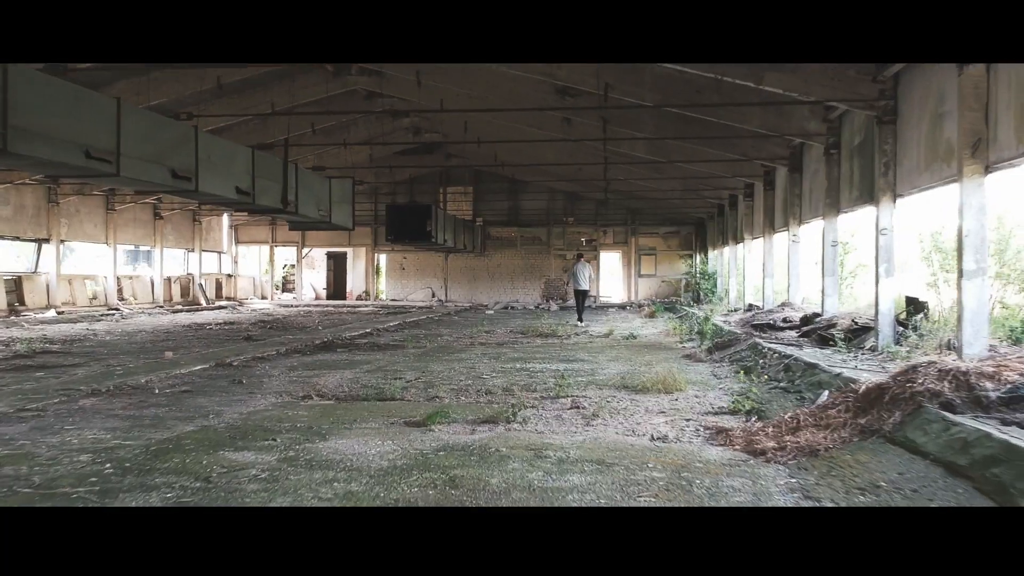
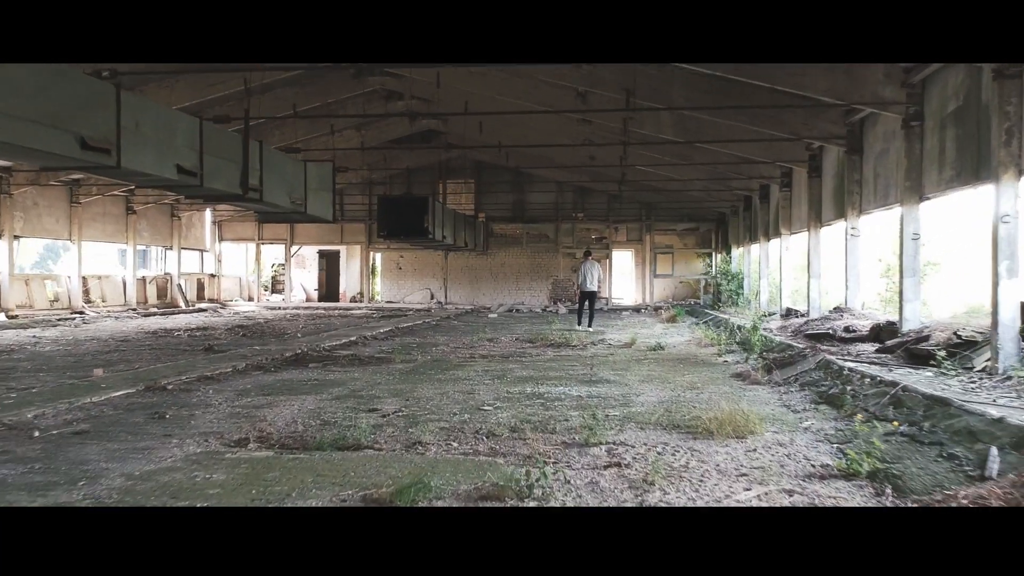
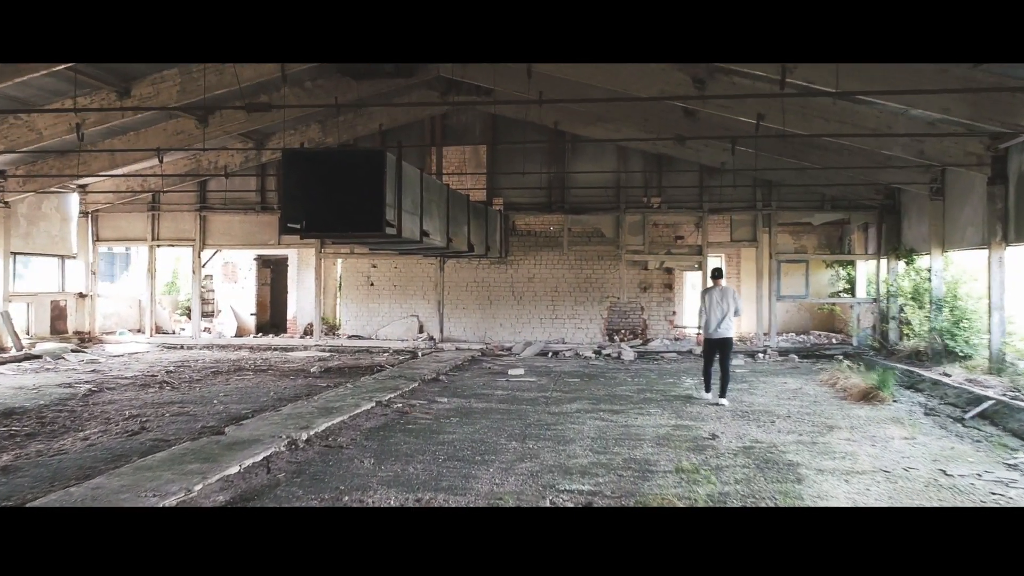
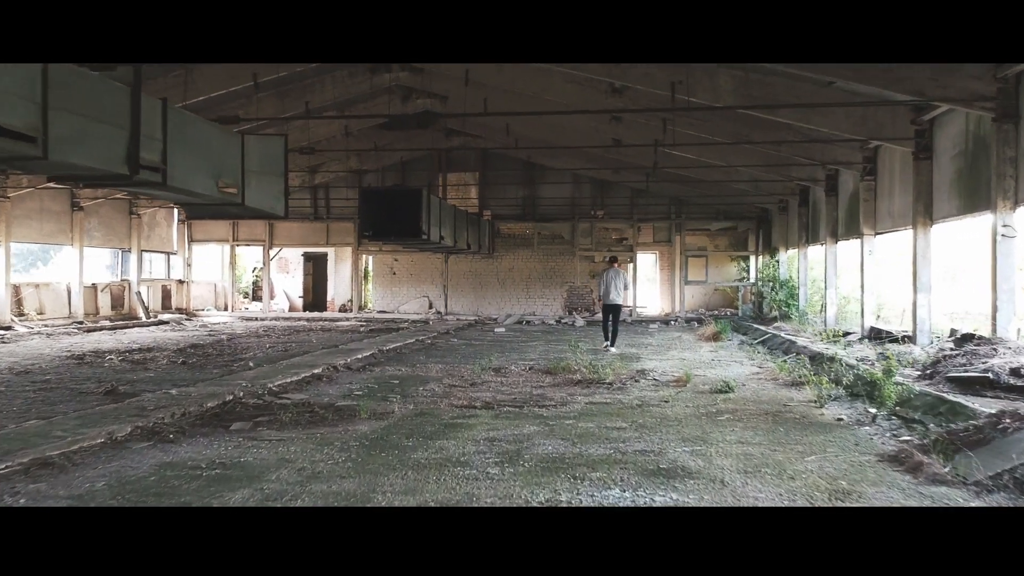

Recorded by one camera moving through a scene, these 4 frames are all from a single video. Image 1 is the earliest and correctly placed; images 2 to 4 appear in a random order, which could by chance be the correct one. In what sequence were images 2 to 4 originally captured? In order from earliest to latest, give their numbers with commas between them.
2, 4, 3
